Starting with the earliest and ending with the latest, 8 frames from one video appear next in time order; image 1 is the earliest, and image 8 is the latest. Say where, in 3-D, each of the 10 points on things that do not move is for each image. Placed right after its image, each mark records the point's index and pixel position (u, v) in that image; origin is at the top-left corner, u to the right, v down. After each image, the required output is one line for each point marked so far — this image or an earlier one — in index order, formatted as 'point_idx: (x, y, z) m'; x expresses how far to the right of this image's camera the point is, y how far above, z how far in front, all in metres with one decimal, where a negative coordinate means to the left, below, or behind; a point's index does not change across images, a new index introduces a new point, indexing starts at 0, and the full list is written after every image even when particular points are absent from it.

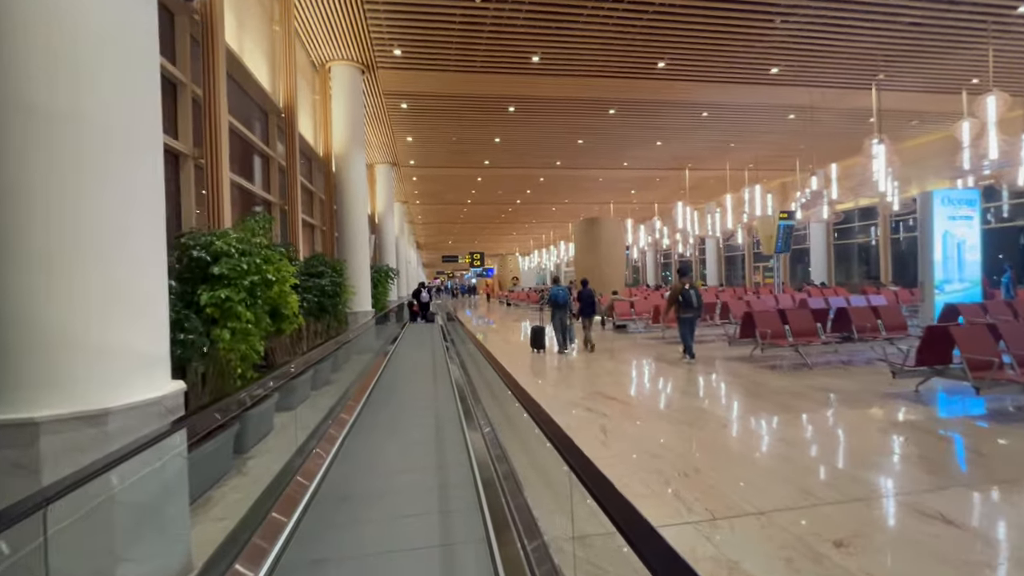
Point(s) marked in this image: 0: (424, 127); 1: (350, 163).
0: (-2.7, +4.9, +14.5) m
1: (-3.7, +2.9, +10.8) m
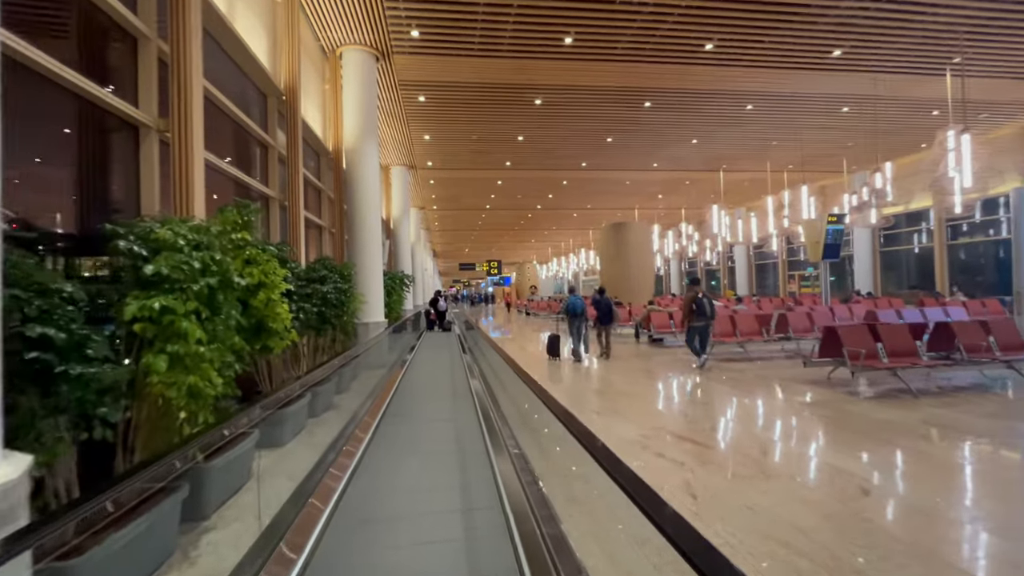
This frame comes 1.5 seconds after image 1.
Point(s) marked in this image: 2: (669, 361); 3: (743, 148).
0: (-2.0, +4.6, +13.6) m
1: (-3.1, +2.7, +9.8) m
2: (+3.6, -1.6, +11.0) m
3: (+7.8, +4.7, +16.4) m
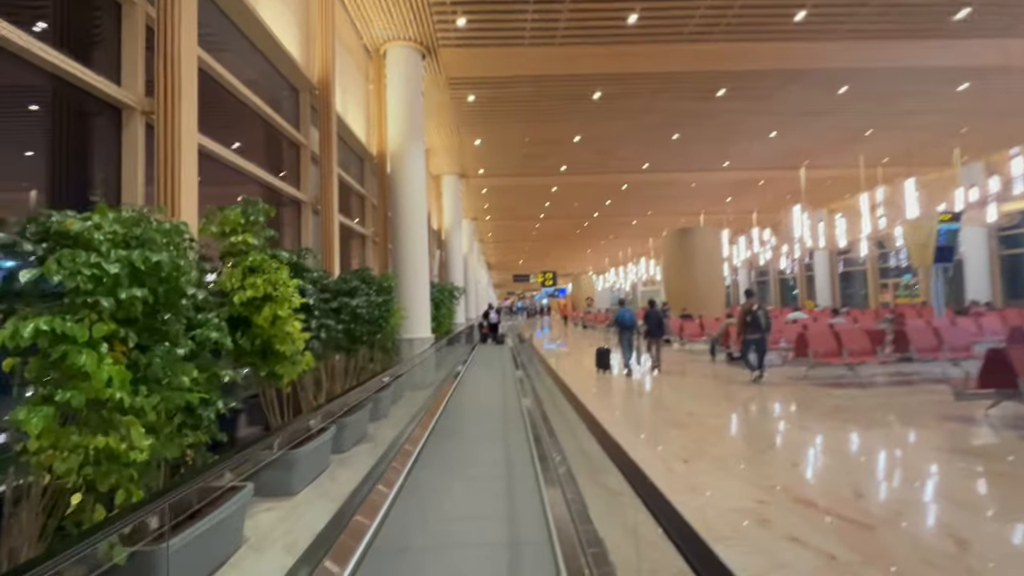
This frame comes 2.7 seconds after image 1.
0: (-0.5, +4.3, +12.8) m
1: (-2.0, +2.5, +9.2) m
2: (+4.8, -1.8, +9.5) m
3: (+9.5, +4.4, +14.5) m
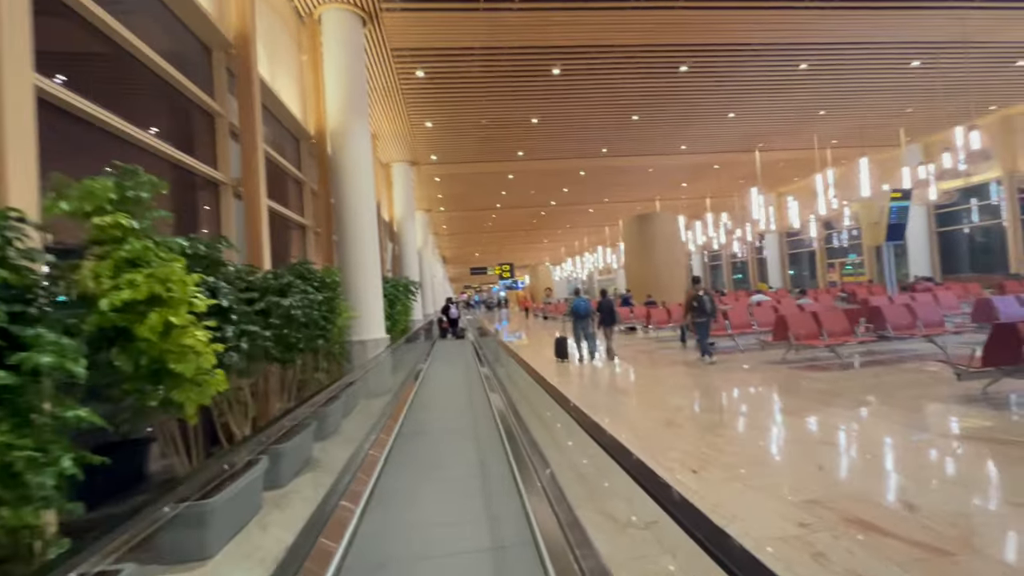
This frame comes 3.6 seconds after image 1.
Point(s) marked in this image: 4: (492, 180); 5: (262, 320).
0: (-1.7, +4.5, +11.9) m
1: (-2.7, +2.5, +8.1) m
2: (+4.2, -1.5, +9.1) m
3: (+8.1, +5.0, +14.5) m
4: (-0.8, +4.2, +18.8) m
5: (-2.1, -0.3, +4.0) m
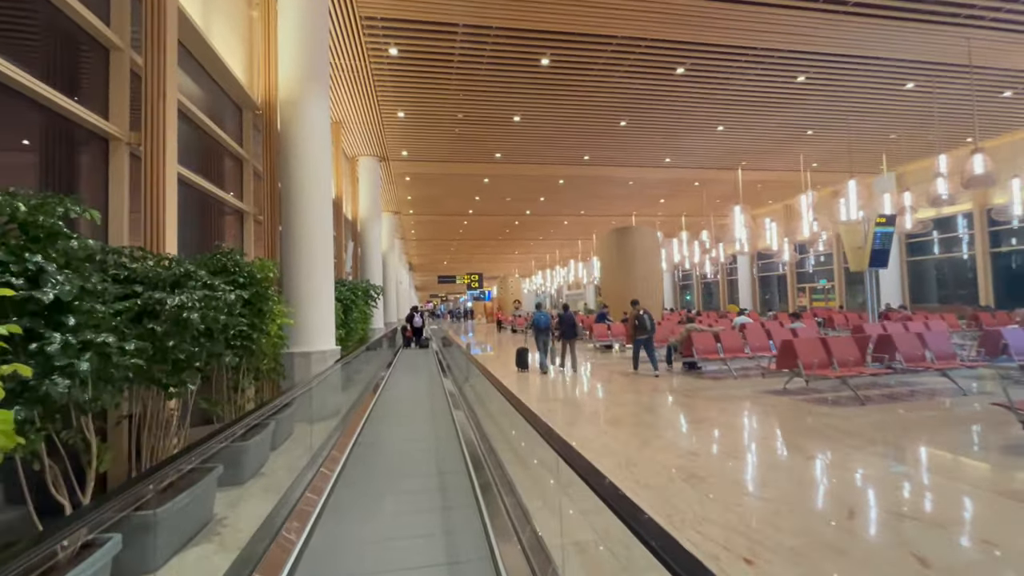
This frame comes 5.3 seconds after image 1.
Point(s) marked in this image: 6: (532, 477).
0: (-2.1, +4.3, +10.8) m
1: (-3.0, +2.5, +6.9) m
2: (+3.7, -1.8, +8.3) m
3: (+7.5, +4.3, +14.0) m
4: (-1.7, +3.9, +17.7) m
5: (-2.2, -0.2, +2.8) m
6: (+0.2, -1.4, +3.3) m
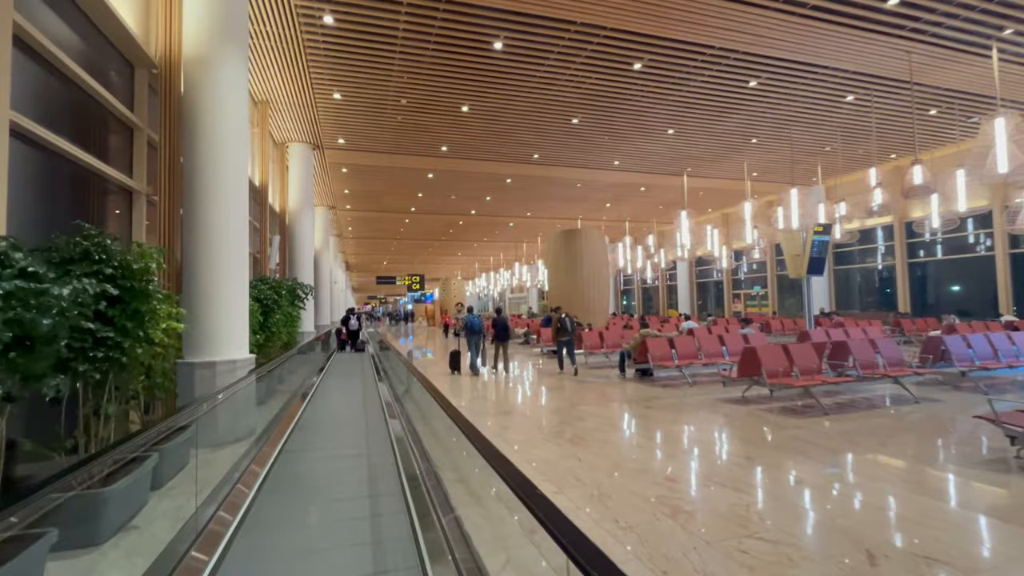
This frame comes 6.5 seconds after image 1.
0: (-3.1, +4.3, +9.8) m
1: (-3.6, +2.6, +5.8) m
2: (+2.8, -1.9, +8.0) m
3: (+6.0, +4.2, +14.2) m
4: (-3.6, +3.8, +16.7) m
5: (-2.3, -0.2, +1.8) m
6: (0.0, -1.4, +2.6) m
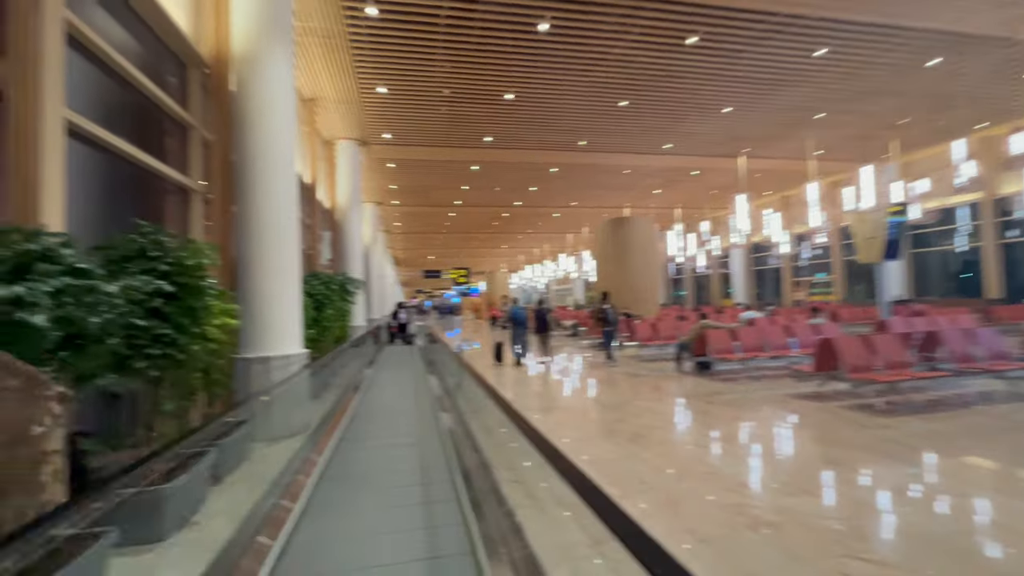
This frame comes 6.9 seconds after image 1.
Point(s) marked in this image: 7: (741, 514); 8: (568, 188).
0: (-2.2, +4.5, +9.7) m
1: (-3.0, +2.6, +5.8) m
2: (+3.6, -1.7, +7.4) m
3: (+7.3, +4.5, +13.2) m
4: (-2.0, +4.1, +16.6) m
5: (-2.1, -0.2, +1.8) m
6: (+0.3, -1.4, +2.4) m
7: (+1.7, -1.7, +3.6) m
8: (+2.3, +4.1, +19.8) m
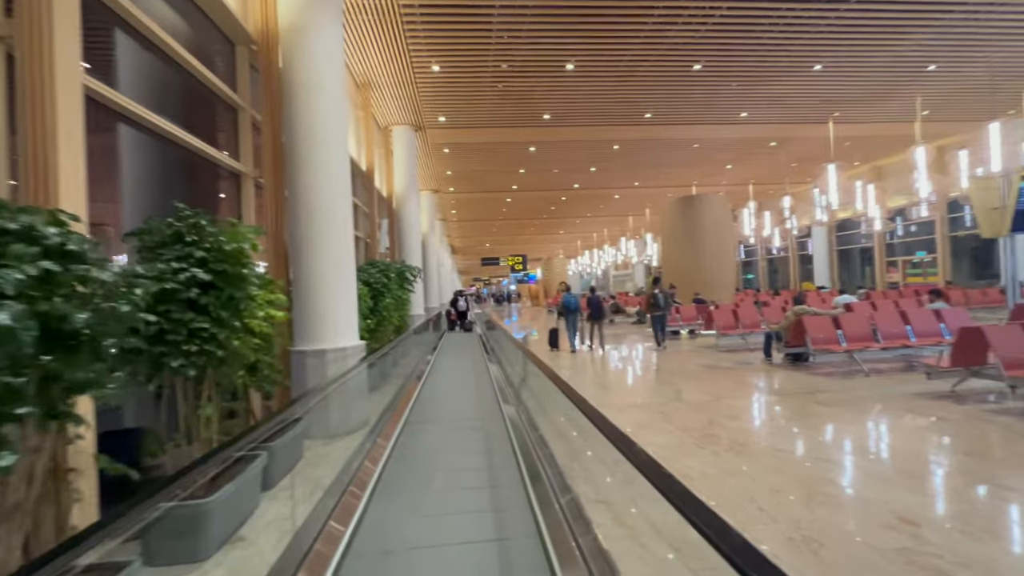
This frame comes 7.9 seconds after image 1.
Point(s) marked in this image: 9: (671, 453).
0: (-1.1, +4.7, +9.1) m
1: (-2.3, +2.7, +5.5) m
2: (+4.6, -1.4, +6.4) m
3: (+8.8, +5.0, +11.6) m
4: (-0.1, +4.5, +16.0) m
5: (-1.7, -0.1, +1.4) m
6: (+0.7, -1.3, +1.7) m
7: (+2.2, -1.6, +2.8) m
8: (+4.6, +4.7, +18.7) m
9: (+1.6, -1.7, +4.7) m
